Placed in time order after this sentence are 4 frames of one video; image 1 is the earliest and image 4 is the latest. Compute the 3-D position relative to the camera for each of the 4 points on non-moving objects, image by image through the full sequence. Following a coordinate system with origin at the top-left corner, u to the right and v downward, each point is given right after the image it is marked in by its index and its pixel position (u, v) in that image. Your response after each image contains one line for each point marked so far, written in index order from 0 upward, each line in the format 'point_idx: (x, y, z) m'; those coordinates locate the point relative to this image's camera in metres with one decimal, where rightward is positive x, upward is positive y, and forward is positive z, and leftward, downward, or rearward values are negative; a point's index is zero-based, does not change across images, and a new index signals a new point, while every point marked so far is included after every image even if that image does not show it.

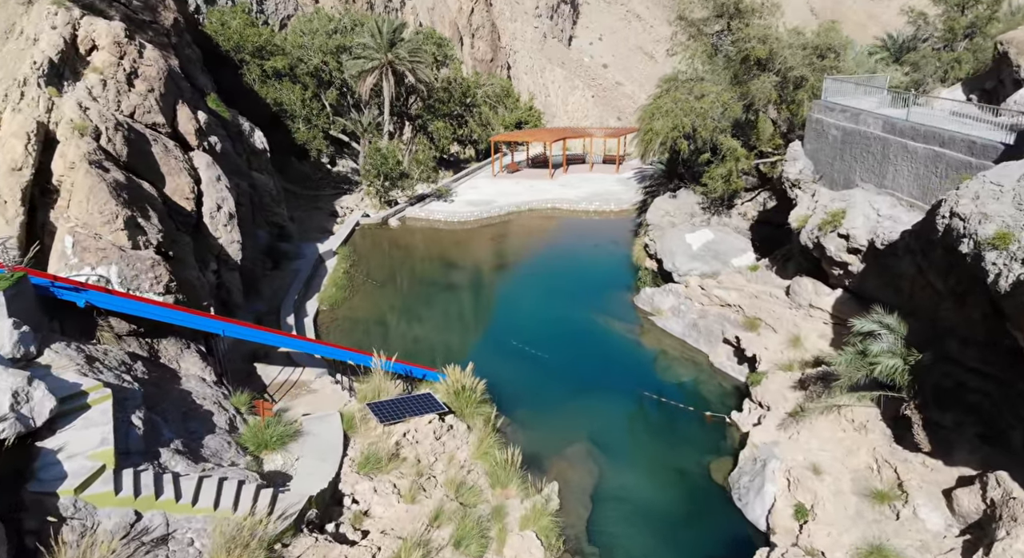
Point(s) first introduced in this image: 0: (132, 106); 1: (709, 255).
0: (-10.1, +4.6, +15.6) m
1: (+6.2, +0.7, +18.3) m
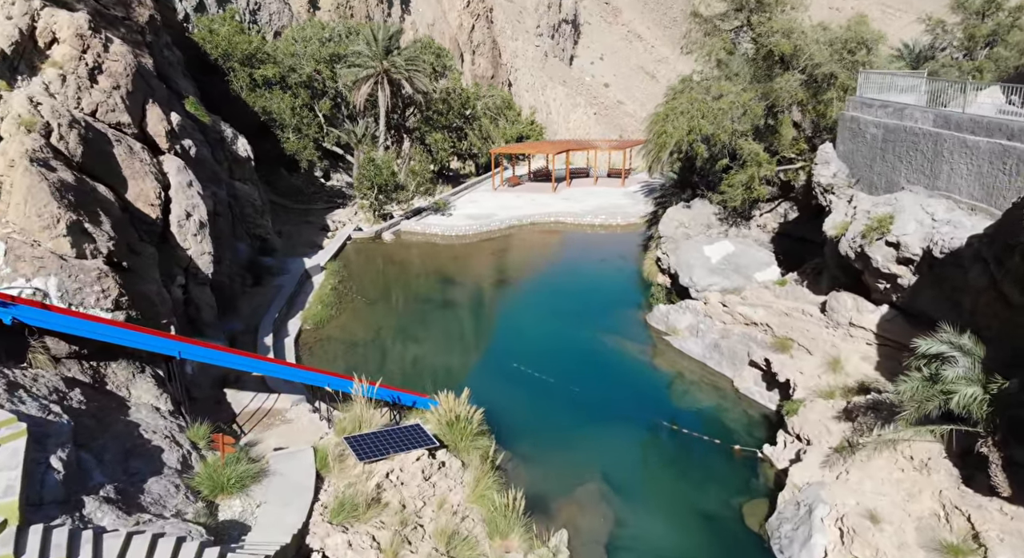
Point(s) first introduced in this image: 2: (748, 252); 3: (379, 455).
0: (-10.1, +4.2, +14.1) m
1: (+6.2, +0.3, +16.7) m
2: (+6.9, +0.8, +17.0) m
3: (-2.4, -3.2, +10.8) m
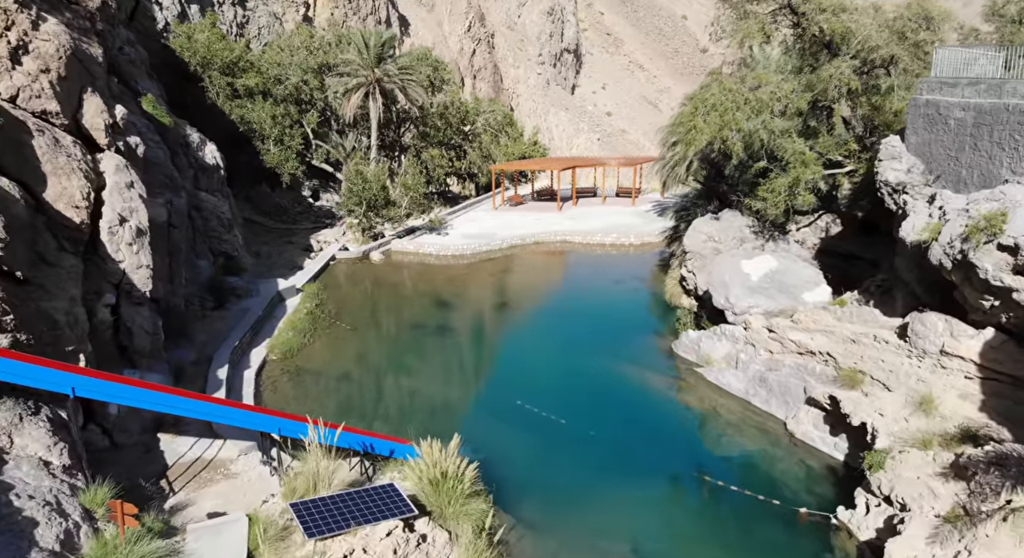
0: (-10.0, +3.9, +11.8) m
1: (+6.3, -0.2, +14.1) m
2: (+6.9, +0.3, +14.4) m
3: (-2.4, -3.4, +8.0) m
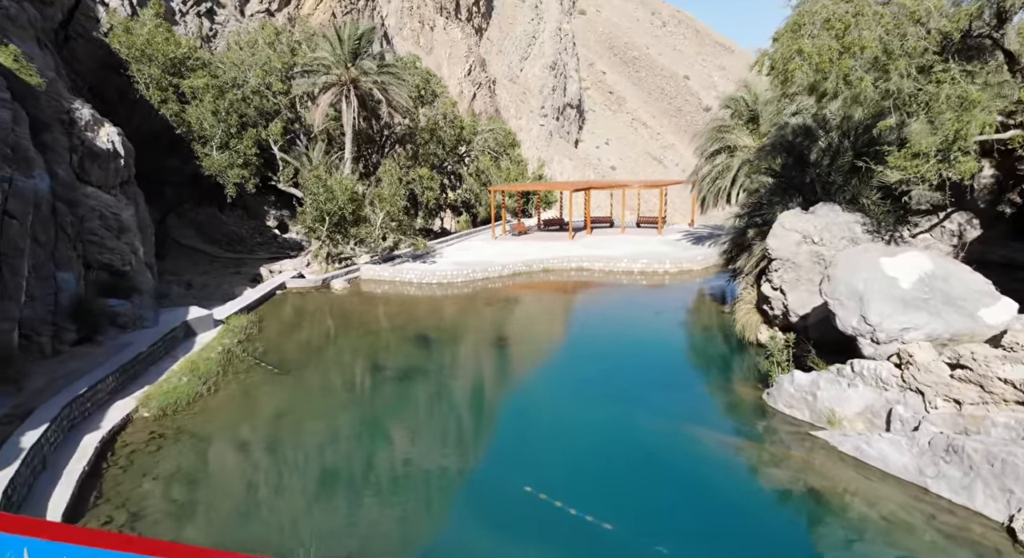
0: (-9.9, +4.0, +7.1) m
1: (+6.4, -0.3, +8.9) m
2: (+7.0, +0.1, +9.2) m
3: (-2.3, -2.8, +2.5) m
